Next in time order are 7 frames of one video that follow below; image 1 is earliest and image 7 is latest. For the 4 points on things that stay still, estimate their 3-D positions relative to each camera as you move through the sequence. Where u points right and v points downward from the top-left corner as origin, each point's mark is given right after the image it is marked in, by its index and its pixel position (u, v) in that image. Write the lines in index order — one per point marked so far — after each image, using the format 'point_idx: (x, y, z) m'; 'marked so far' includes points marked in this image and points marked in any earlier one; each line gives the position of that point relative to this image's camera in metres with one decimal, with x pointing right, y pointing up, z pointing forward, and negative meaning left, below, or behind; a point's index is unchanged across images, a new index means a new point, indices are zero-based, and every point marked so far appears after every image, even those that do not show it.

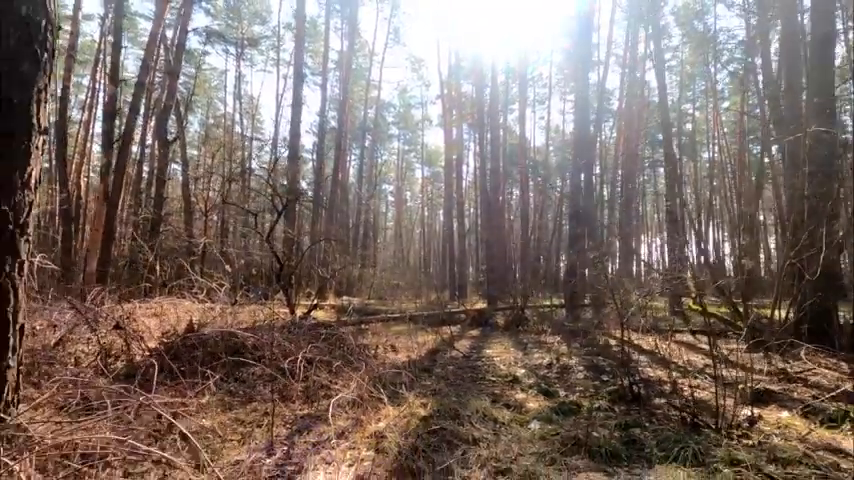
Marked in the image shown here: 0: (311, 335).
0: (-1.0, -0.8, +5.0) m
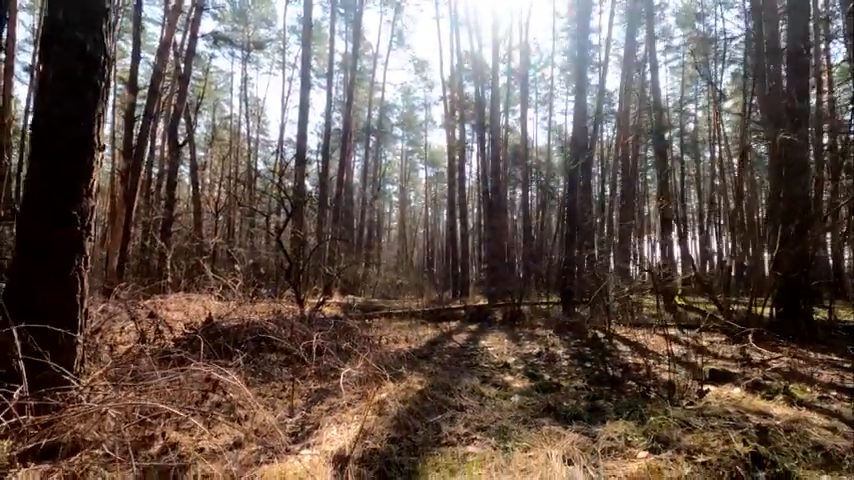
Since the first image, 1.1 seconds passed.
0: (-1.1, -0.8, +5.6) m
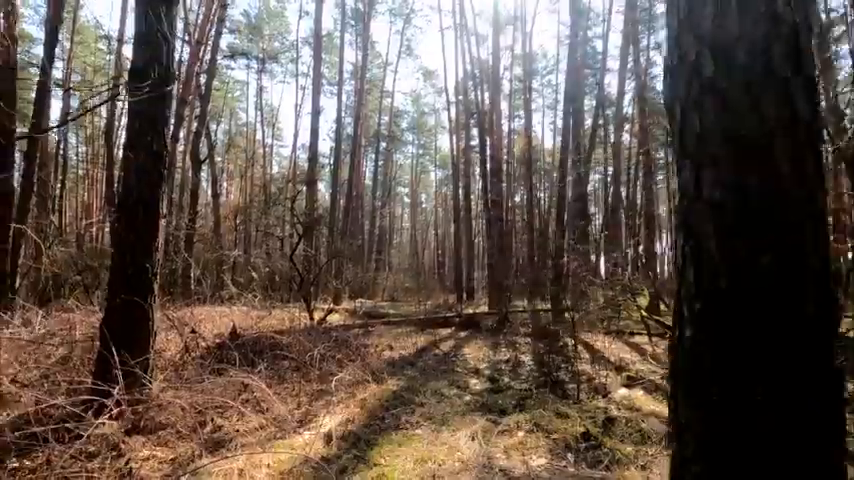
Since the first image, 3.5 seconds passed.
0: (-1.2, -1.2, +6.8) m
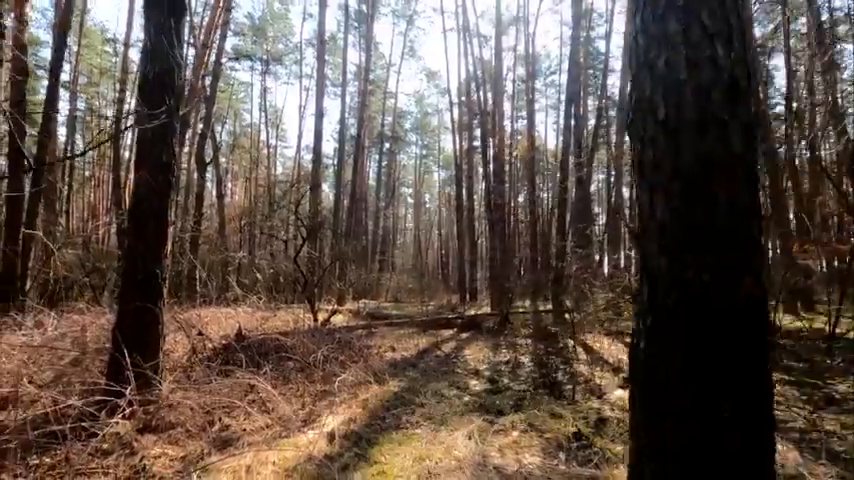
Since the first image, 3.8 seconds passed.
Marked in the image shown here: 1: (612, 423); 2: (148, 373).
0: (-1.2, -1.2, +6.9) m
1: (+1.2, -1.2, +3.7) m
2: (-1.9, -0.9, +3.9) m
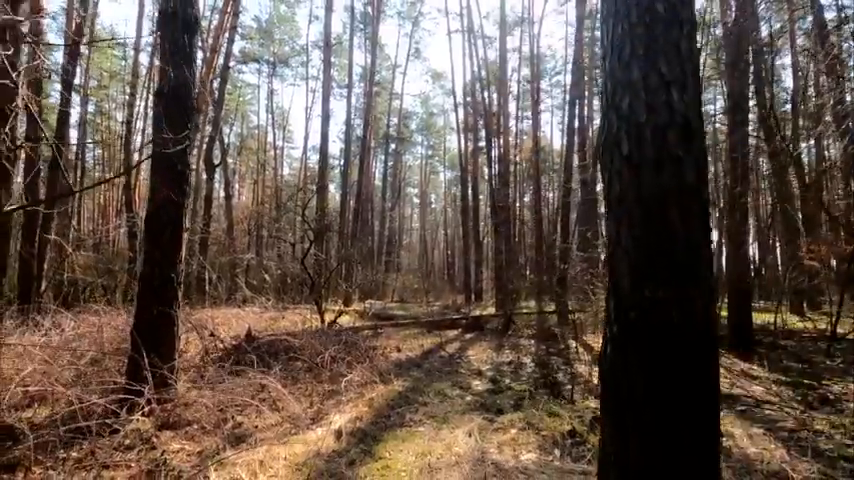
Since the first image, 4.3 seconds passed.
0: (-1.2, -1.2, +7.1) m
1: (+1.2, -1.2, +3.8) m
2: (-1.9, -1.0, +4.1) m
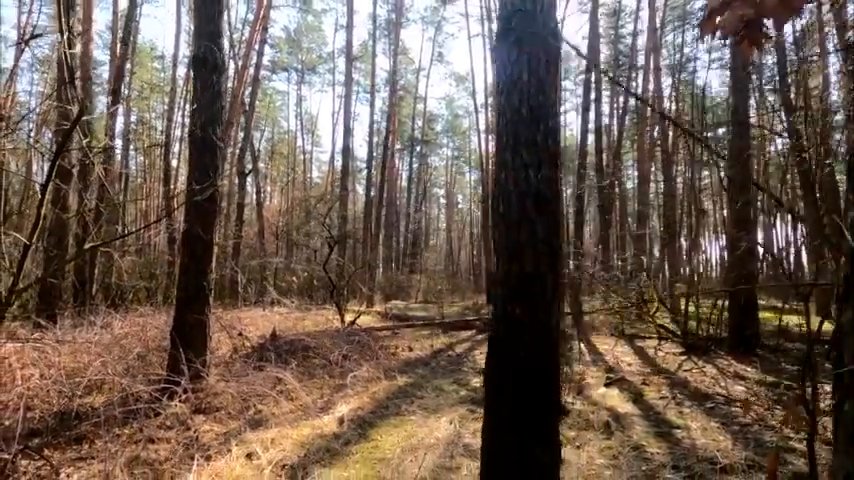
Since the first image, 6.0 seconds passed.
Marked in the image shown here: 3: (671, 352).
0: (-1.1, -1.4, +7.8) m
1: (+1.1, -1.4, +4.4) m
2: (-2.0, -1.1, +4.8) m
3: (+4.1, -1.9, +9.4) m
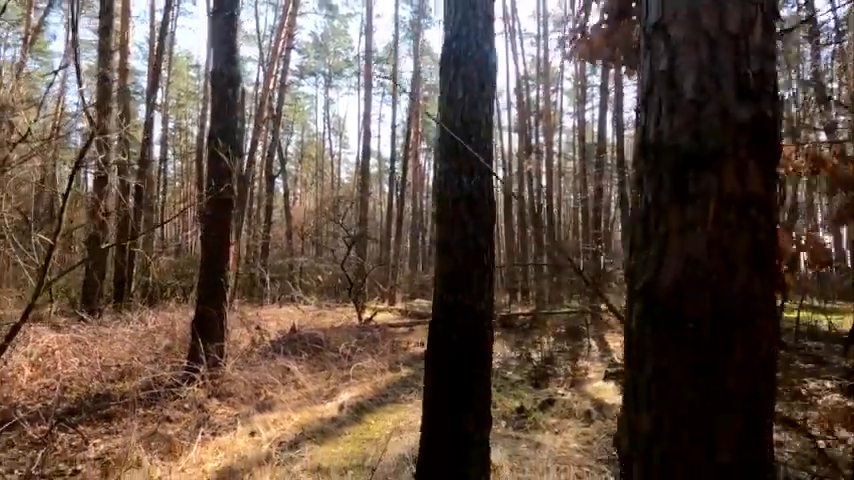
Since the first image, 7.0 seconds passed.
0: (-0.9, -1.4, +8.2) m
1: (+1.1, -1.4, +4.7) m
2: (-2.0, -1.1, +5.2) m
3: (+4.3, -1.8, +9.5) m
